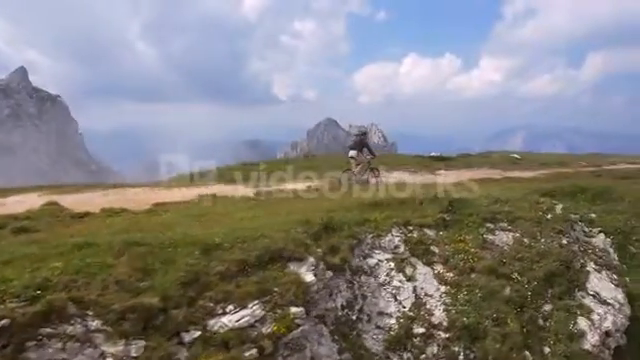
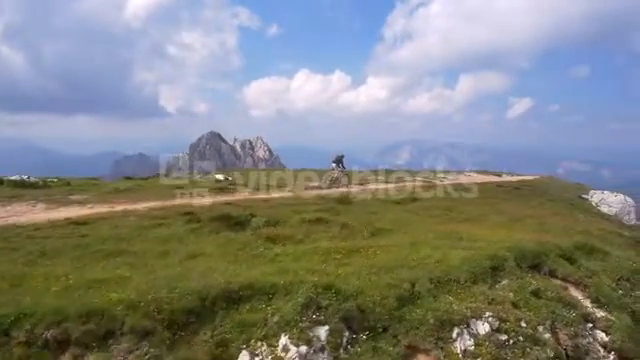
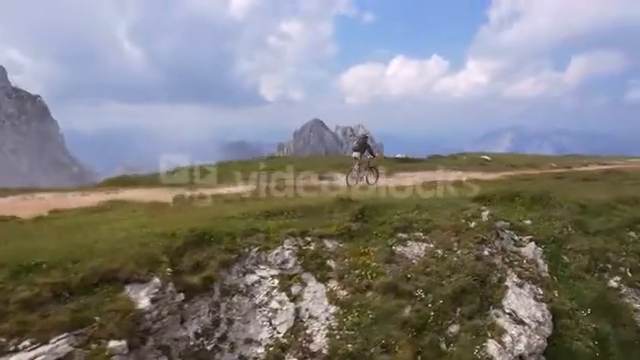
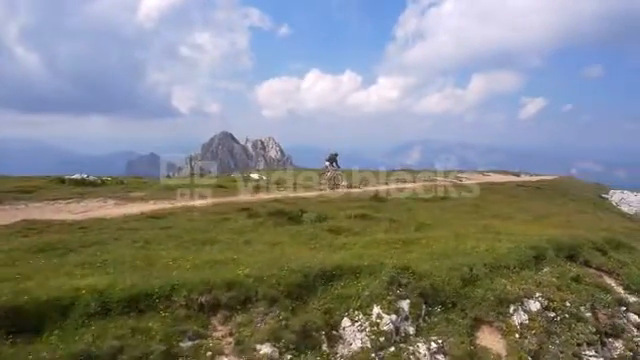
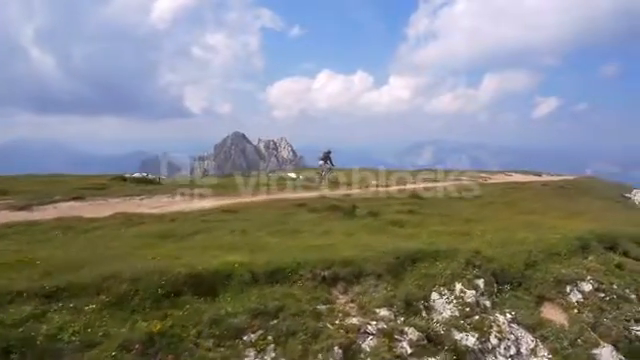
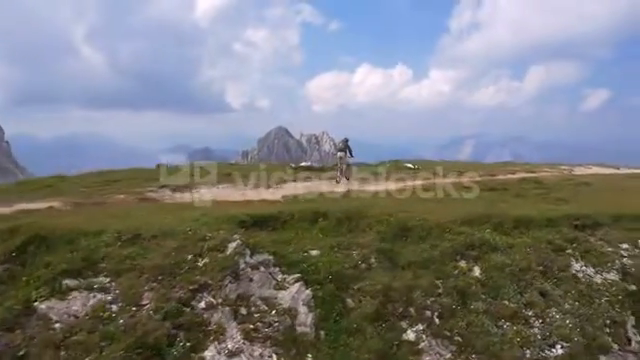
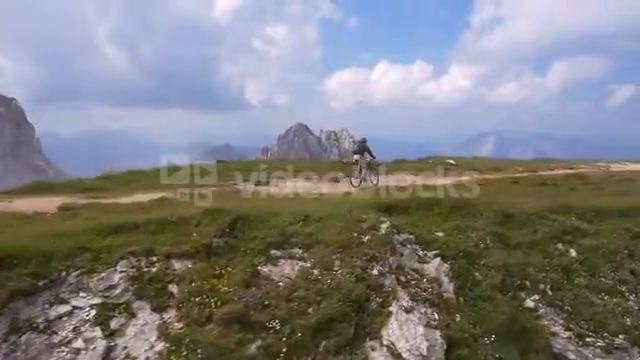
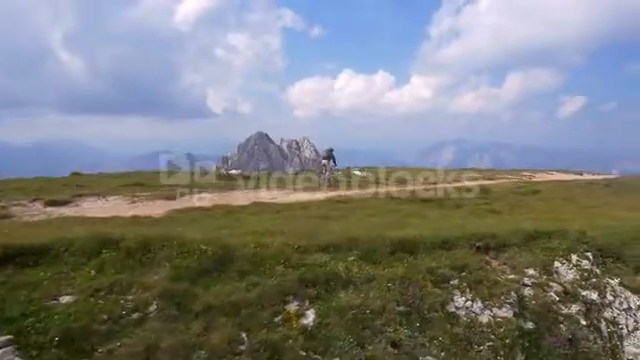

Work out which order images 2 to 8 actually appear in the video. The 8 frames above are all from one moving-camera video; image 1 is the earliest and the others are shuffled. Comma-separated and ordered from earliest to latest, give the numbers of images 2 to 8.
3, 7, 6, 8, 5, 4, 2
